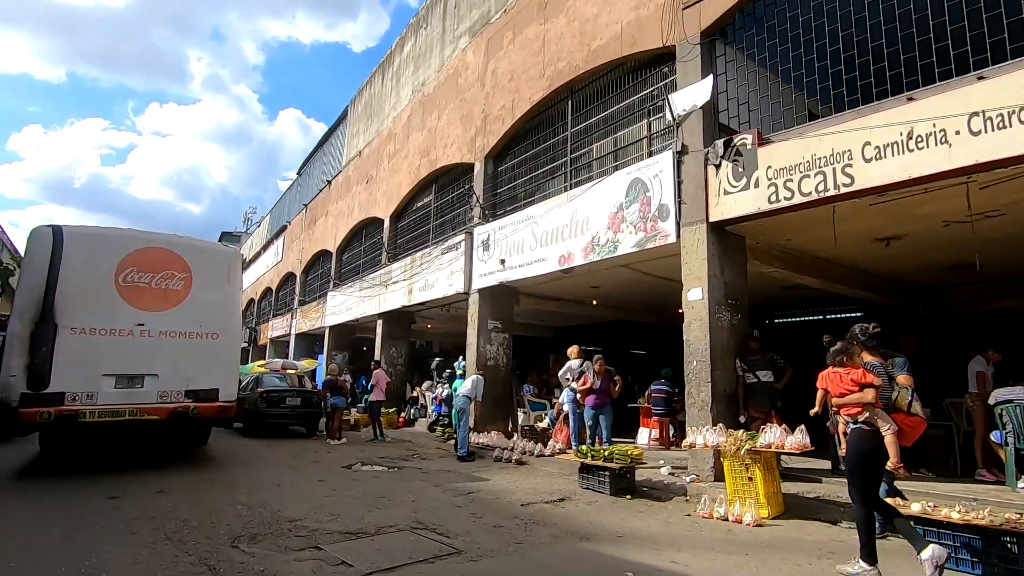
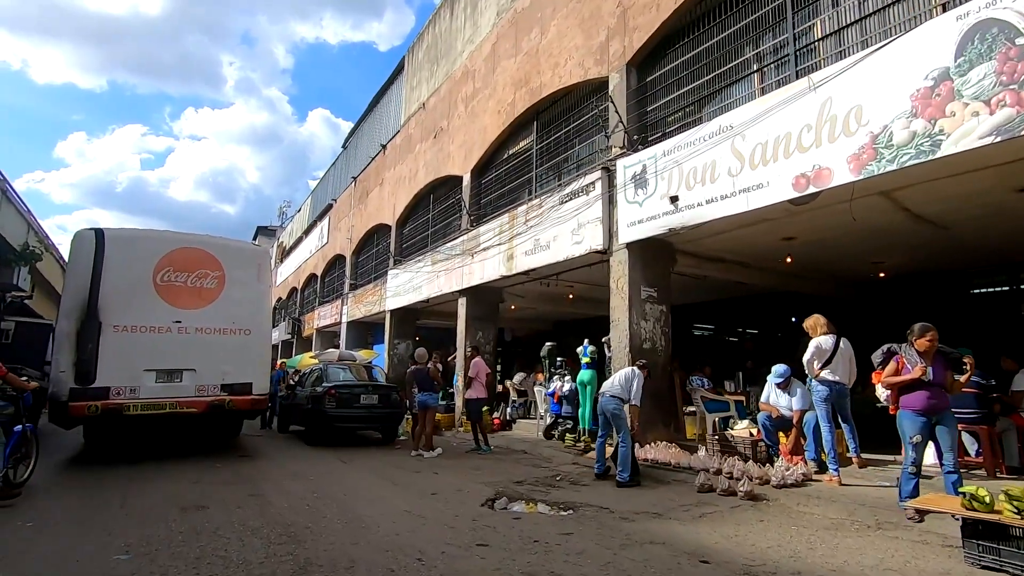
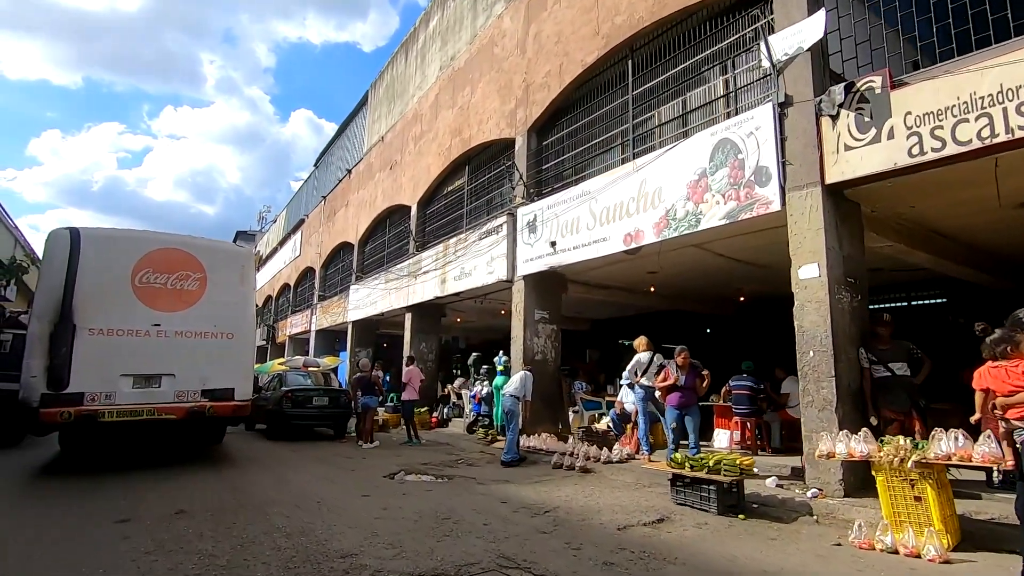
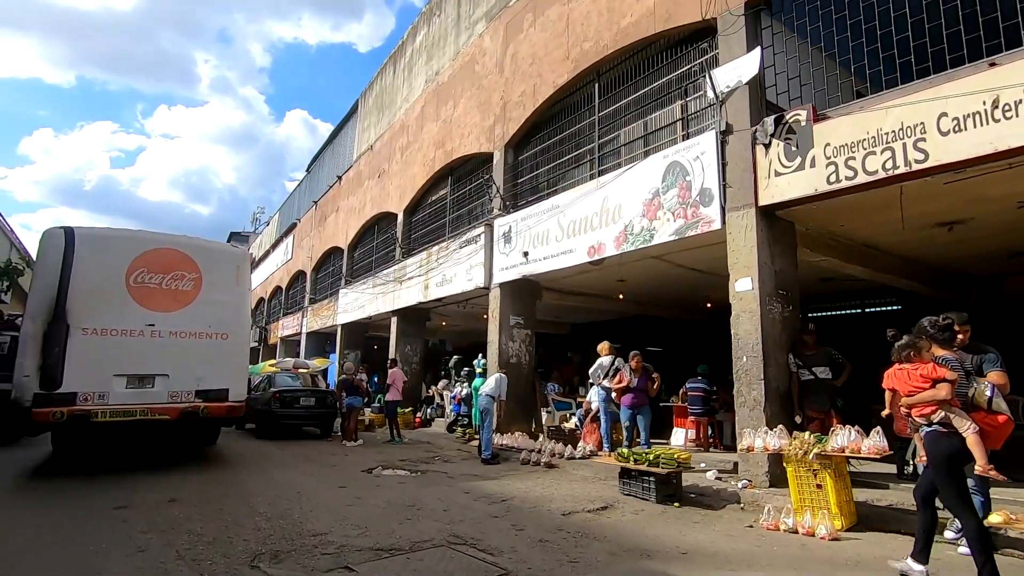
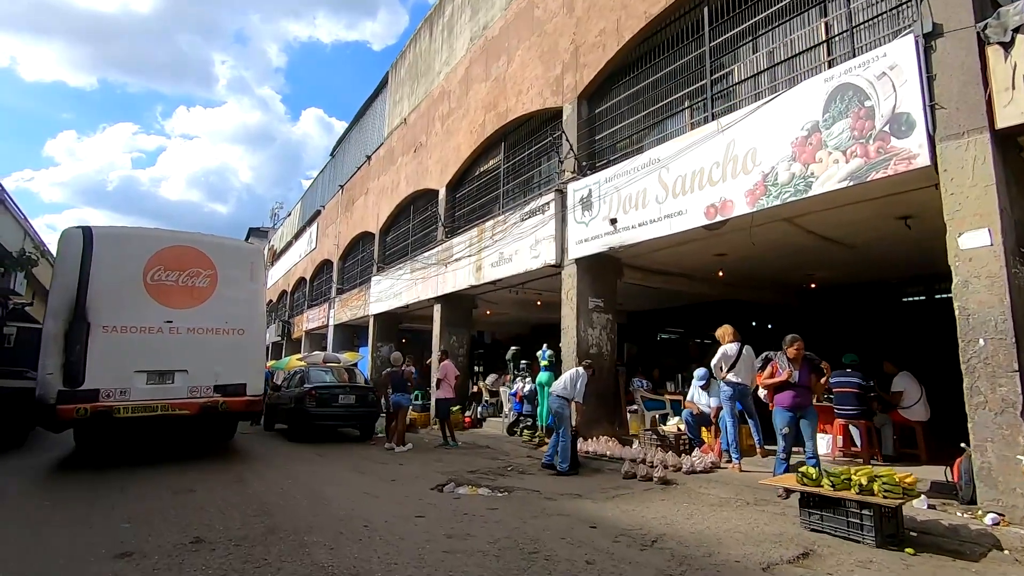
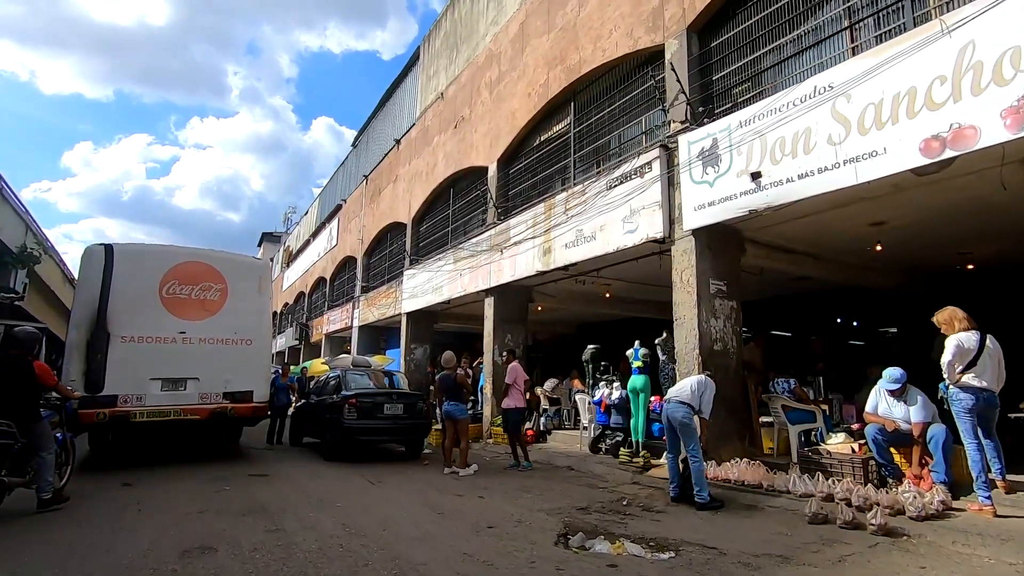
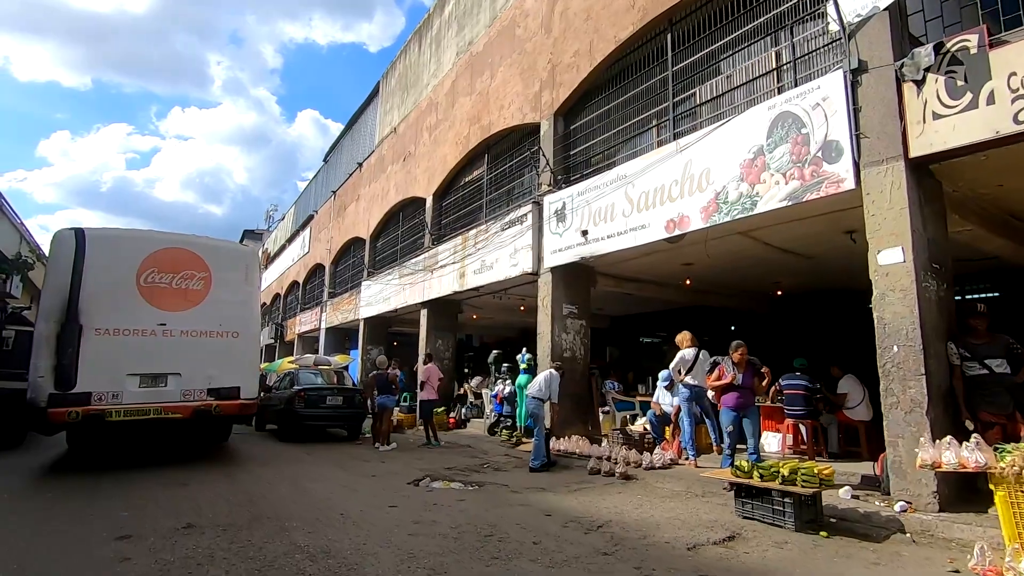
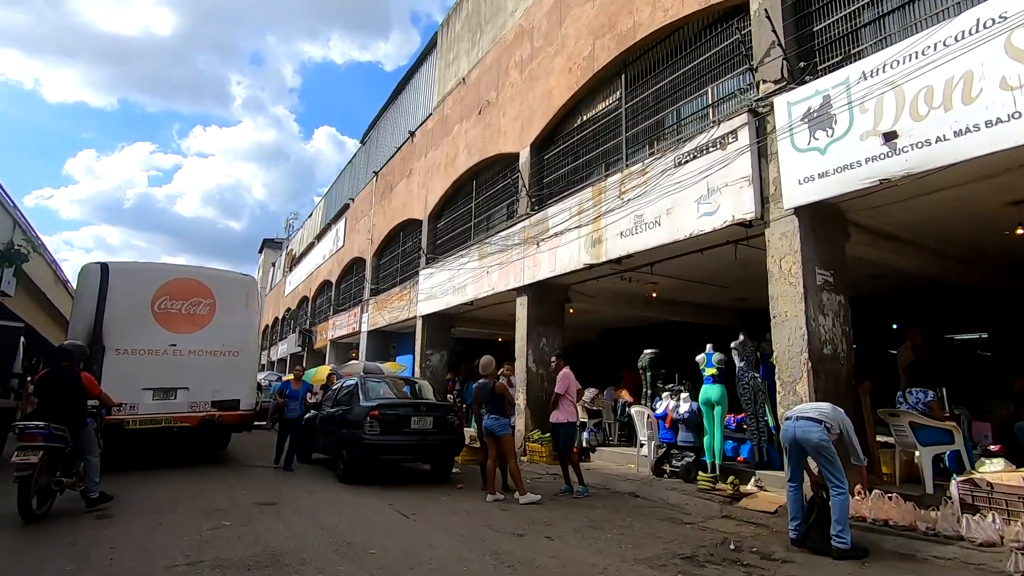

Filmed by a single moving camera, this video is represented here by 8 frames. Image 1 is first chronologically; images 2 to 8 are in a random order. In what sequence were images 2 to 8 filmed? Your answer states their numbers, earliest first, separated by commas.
4, 3, 7, 5, 2, 6, 8
